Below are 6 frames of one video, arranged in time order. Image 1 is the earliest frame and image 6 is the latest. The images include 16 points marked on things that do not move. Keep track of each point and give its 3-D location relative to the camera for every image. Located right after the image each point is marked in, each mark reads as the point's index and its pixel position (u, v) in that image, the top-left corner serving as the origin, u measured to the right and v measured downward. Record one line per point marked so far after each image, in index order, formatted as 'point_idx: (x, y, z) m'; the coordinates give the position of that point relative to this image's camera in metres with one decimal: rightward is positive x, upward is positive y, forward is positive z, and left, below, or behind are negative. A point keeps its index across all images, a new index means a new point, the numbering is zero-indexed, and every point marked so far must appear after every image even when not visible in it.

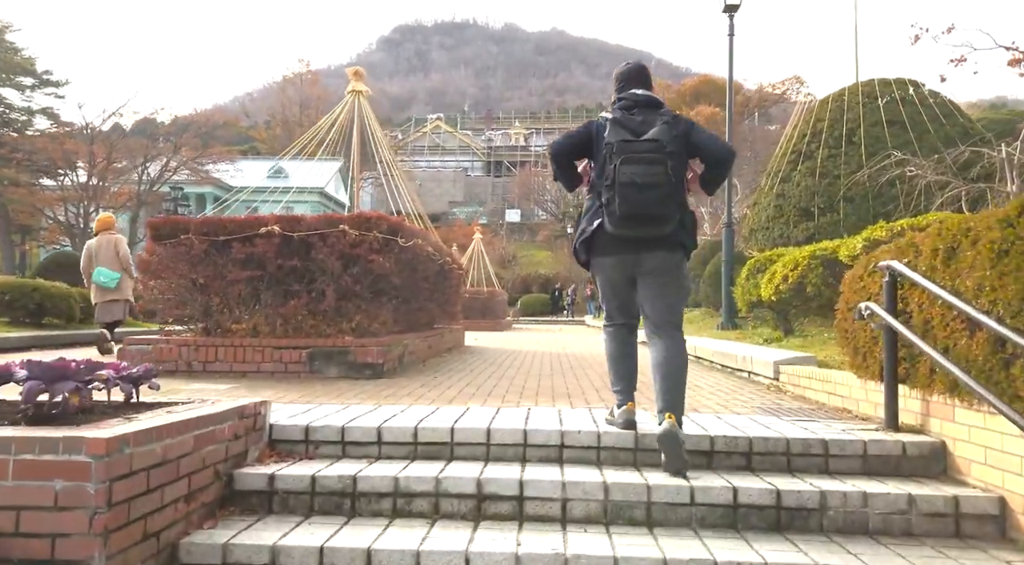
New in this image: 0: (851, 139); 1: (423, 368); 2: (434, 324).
0: (+5.3, +2.2, +12.0) m
1: (-0.8, -0.8, +7.1) m
2: (-1.0, -0.5, +9.4) m
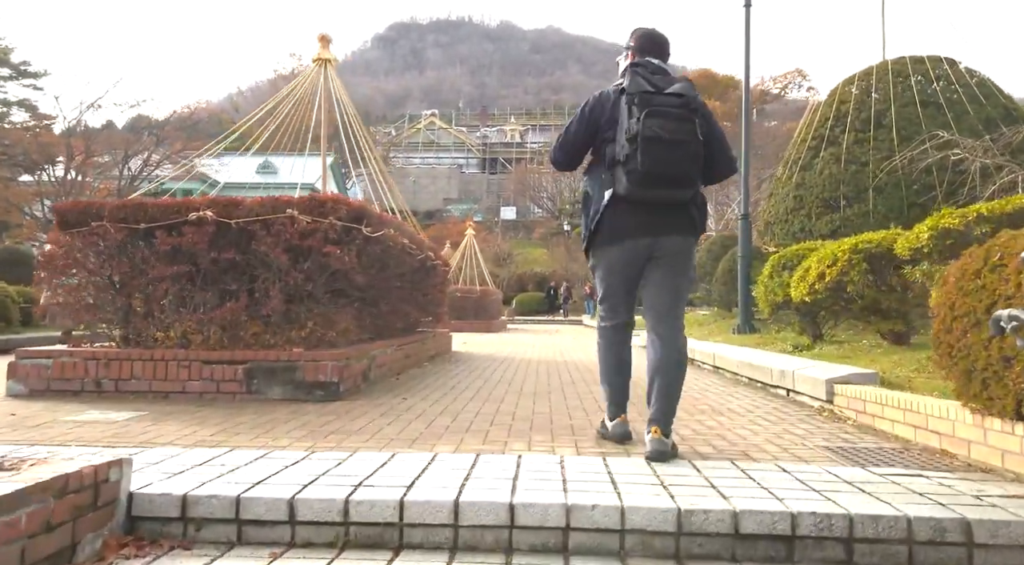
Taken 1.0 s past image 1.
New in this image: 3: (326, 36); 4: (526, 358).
0: (+5.2, +2.3, +10.8) m
1: (-0.9, -0.8, +5.9) m
2: (-1.1, -0.5, +8.2) m
3: (-1.9, +2.6, +7.9) m
4: (+0.2, -1.0, +9.6) m
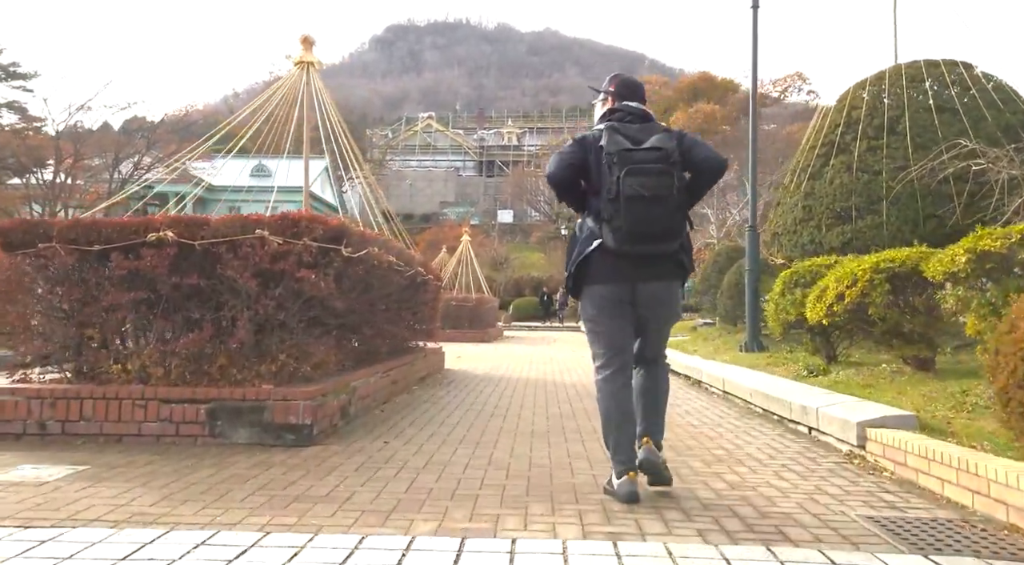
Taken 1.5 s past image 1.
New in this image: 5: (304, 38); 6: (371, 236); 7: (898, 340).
0: (+5.1, +2.1, +10.3) m
1: (-1.0, -1.0, +5.3) m
2: (-1.1, -0.7, +7.7) m
3: (-2.0, +2.4, +7.4) m
4: (+0.1, -1.1, +9.1) m
5: (-2.0, +2.4, +7.4) m
6: (-1.1, +0.3, +5.8) m
7: (+3.3, -0.5, +6.5) m
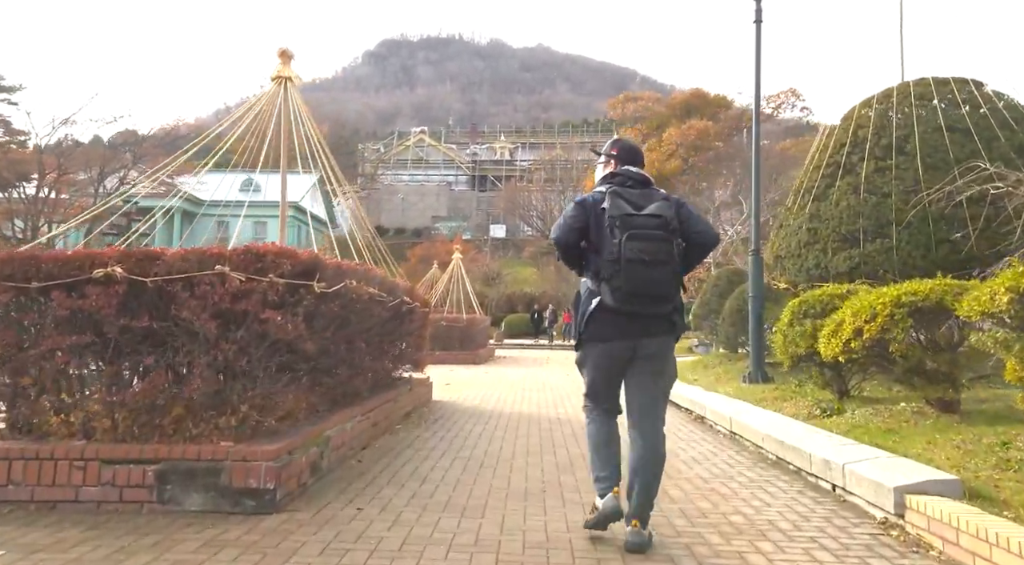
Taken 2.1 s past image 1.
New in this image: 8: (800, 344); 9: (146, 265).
0: (+5.0, +1.7, +9.9) m
1: (-1.0, -1.2, +4.8) m
2: (-1.2, -1.0, +7.2) m
3: (-2.0, +2.1, +6.9) m
4: (0.0, -1.5, +8.6) m
5: (-2.1, +2.1, +6.9) m
6: (-1.1, +0.1, +5.2) m
7: (+3.2, -0.8, +6.0) m
8: (+2.8, -0.6, +7.5) m
9: (-2.0, +0.1, +4.1) m
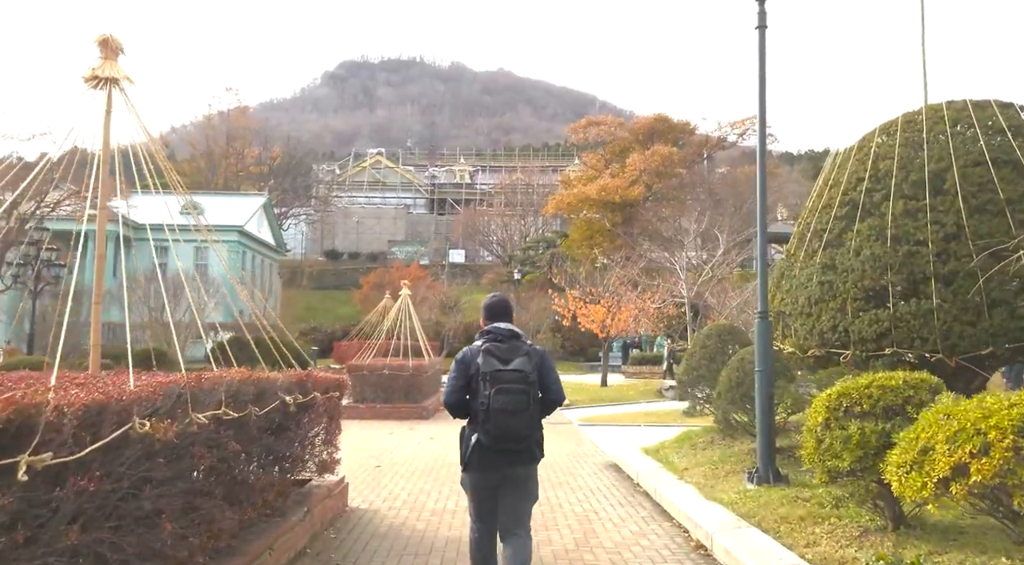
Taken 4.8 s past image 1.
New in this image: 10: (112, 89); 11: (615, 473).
0: (+4.5, +1.0, +8.0) m
1: (-1.3, -1.7, +2.5) m
2: (-1.6, -1.6, +4.9) m
3: (-2.5, +1.5, +4.7) m
4: (-0.5, -2.1, +6.3) m
5: (-2.5, +1.5, +4.7) m
6: (-1.5, -0.4, +3.0) m
7: (+2.8, -1.4, +4.0) m
8: (+2.3, -1.2, +5.4) m
9: (-2.2, -0.4, +1.8) m
10: (-2.5, +1.2, +4.7) m
11: (+1.3, -2.4, +9.8) m
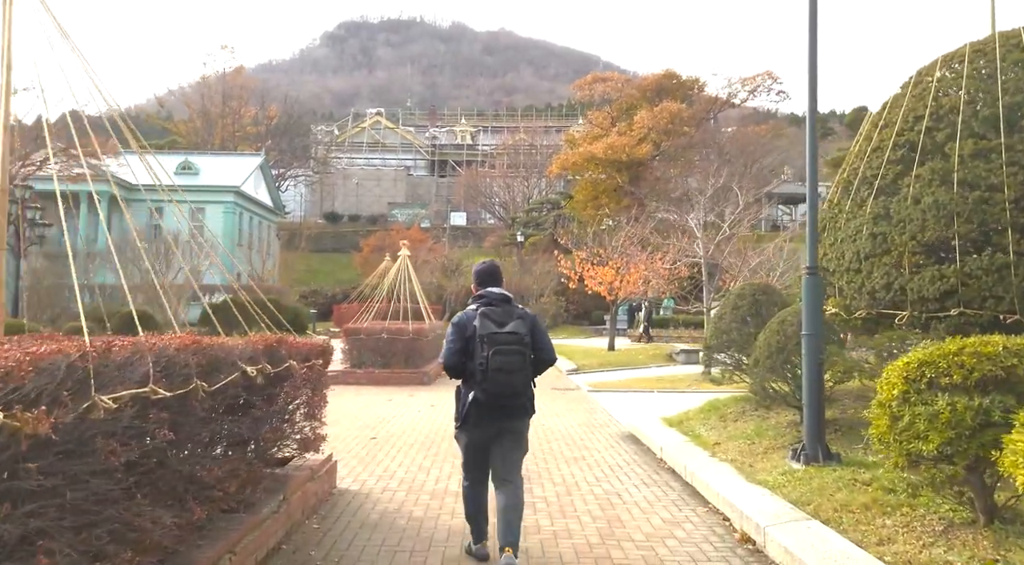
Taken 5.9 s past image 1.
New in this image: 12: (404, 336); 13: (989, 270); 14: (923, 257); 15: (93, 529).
0: (+4.6, +1.4, +7.0) m
1: (-1.2, -1.6, +1.6) m
2: (-1.5, -1.3, +4.0) m
3: (-2.4, +1.8, +3.6) m
4: (-0.4, -1.7, +5.4) m
5: (-2.4, +1.8, +3.6) m
6: (-1.4, -0.2, +2.0) m
7: (+2.9, -1.1, +3.1) m
8: (+2.4, -0.9, +4.5) m
9: (-2.2, -0.3, +0.8) m
10: (-2.4, +1.5, +3.7) m
11: (+1.4, -1.9, +8.9) m
12: (-2.3, -1.1, +16.2) m
13: (+4.1, +0.1, +6.6) m
14: (+3.8, +0.2, +7.0) m
15: (-1.4, -0.8, +2.6) m
